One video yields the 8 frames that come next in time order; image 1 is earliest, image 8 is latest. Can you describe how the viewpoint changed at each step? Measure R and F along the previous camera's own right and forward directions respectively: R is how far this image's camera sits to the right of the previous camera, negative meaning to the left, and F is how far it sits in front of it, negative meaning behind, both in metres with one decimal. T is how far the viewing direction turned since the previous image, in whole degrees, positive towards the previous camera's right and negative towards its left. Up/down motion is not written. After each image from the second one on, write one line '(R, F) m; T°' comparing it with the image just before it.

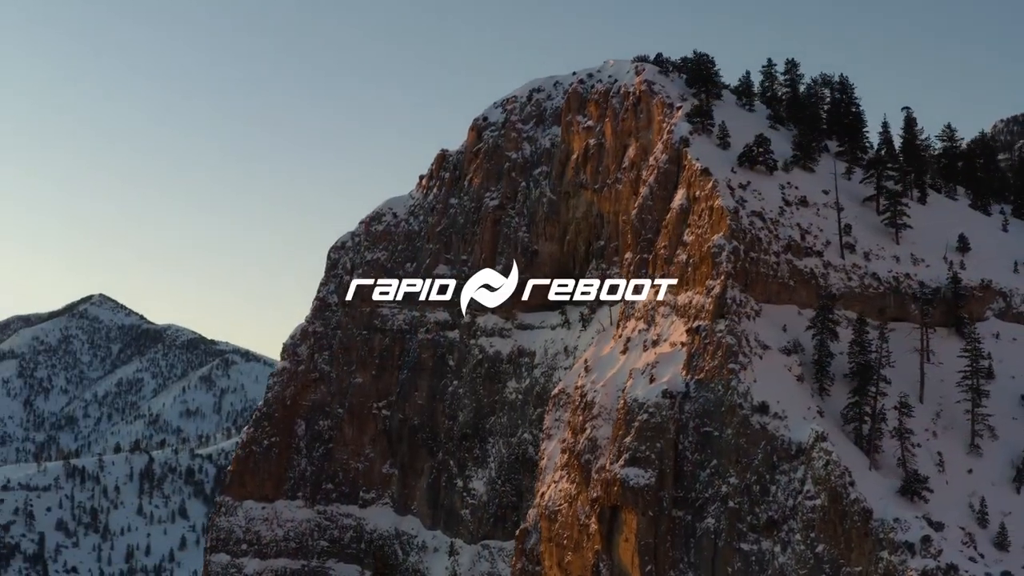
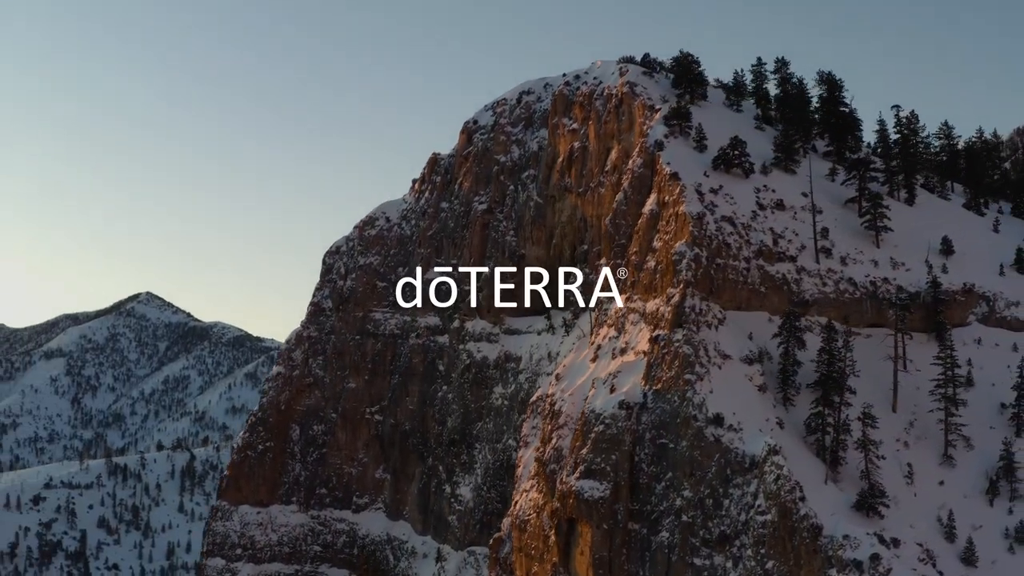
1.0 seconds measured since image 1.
(+4.7, +0.8) m; -2°
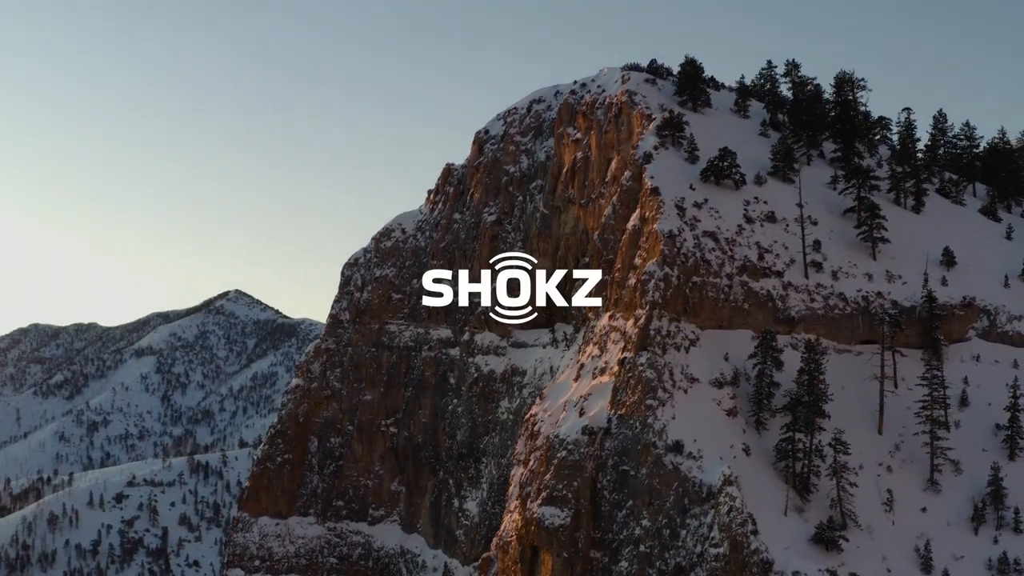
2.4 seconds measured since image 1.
(+6.3, +1.0) m; -4°
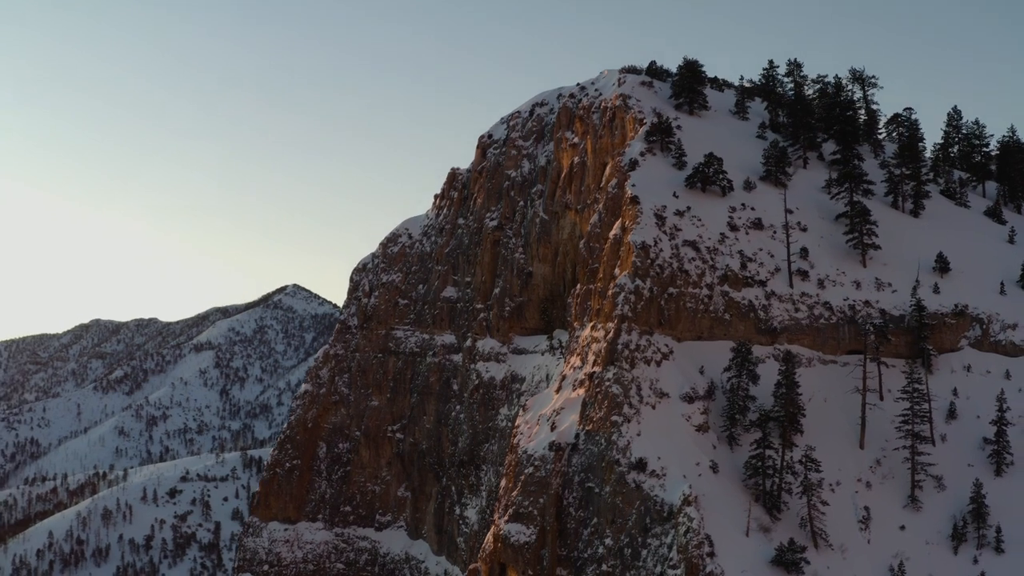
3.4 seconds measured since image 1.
(+4.6, +0.7) m; -3°
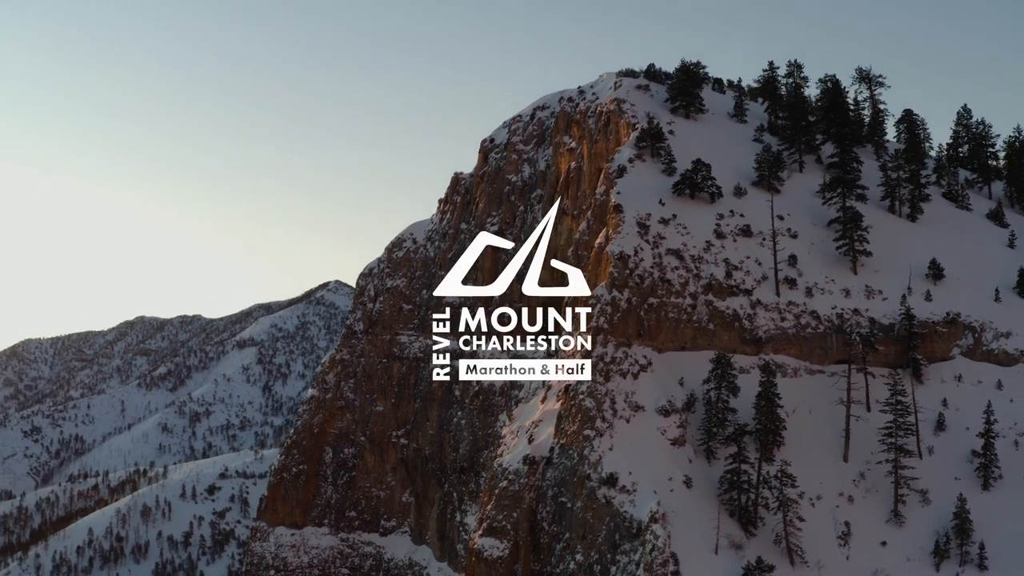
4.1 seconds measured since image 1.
(+3.4, +0.5) m; -2°
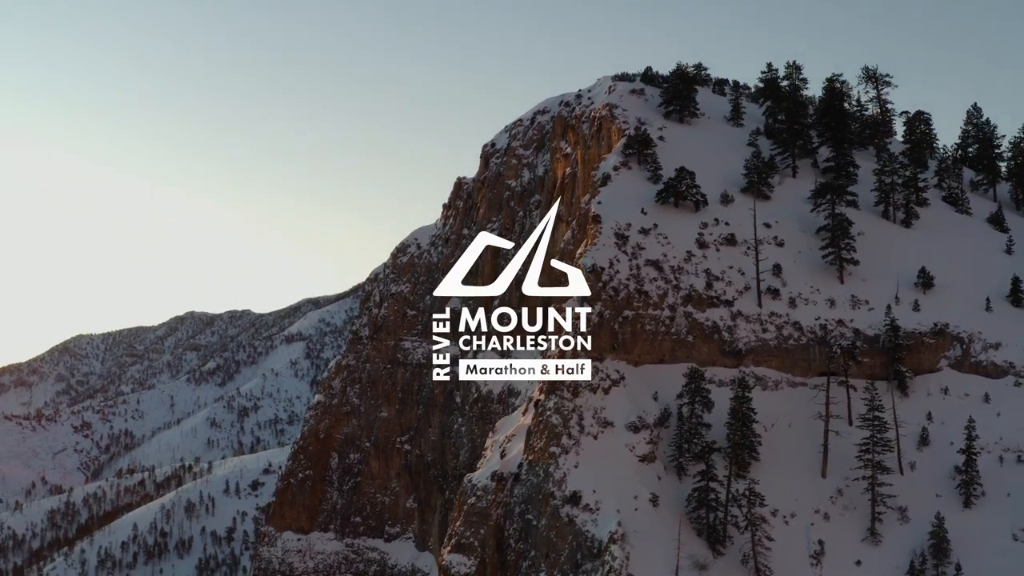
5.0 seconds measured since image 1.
(+4.0, +0.6) m; -2°
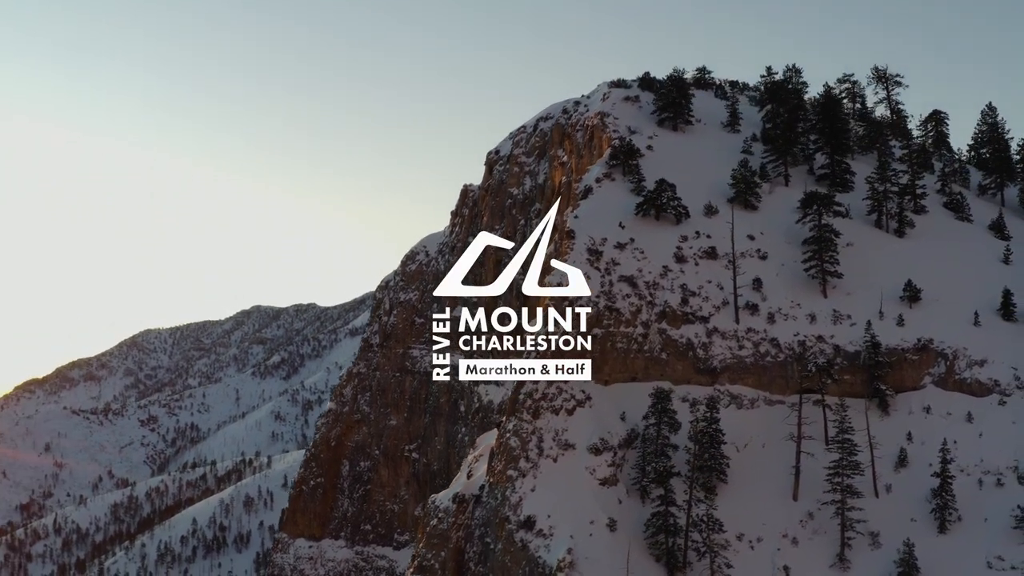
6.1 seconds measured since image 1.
(+5.0, +0.7) m; -3°
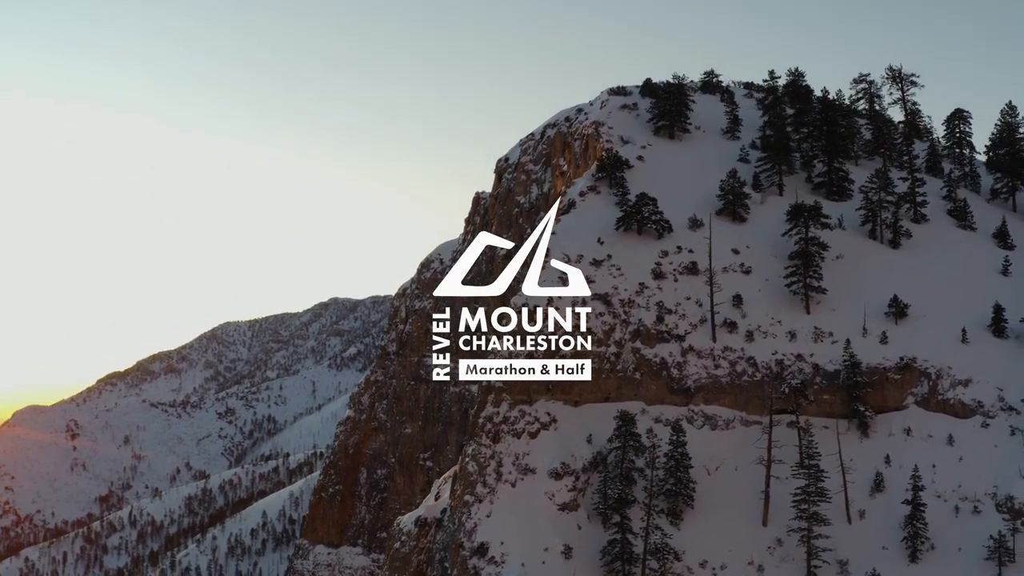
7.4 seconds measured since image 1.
(+5.6, +0.7) m; -4°
